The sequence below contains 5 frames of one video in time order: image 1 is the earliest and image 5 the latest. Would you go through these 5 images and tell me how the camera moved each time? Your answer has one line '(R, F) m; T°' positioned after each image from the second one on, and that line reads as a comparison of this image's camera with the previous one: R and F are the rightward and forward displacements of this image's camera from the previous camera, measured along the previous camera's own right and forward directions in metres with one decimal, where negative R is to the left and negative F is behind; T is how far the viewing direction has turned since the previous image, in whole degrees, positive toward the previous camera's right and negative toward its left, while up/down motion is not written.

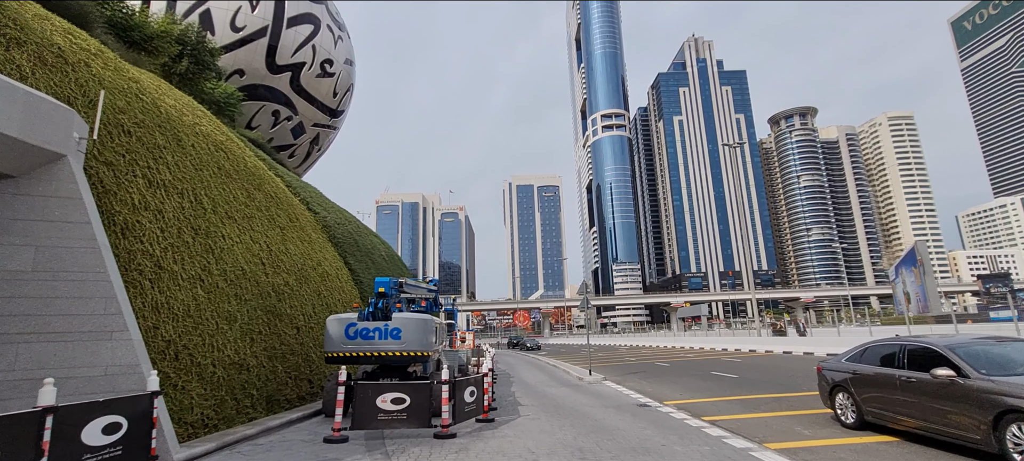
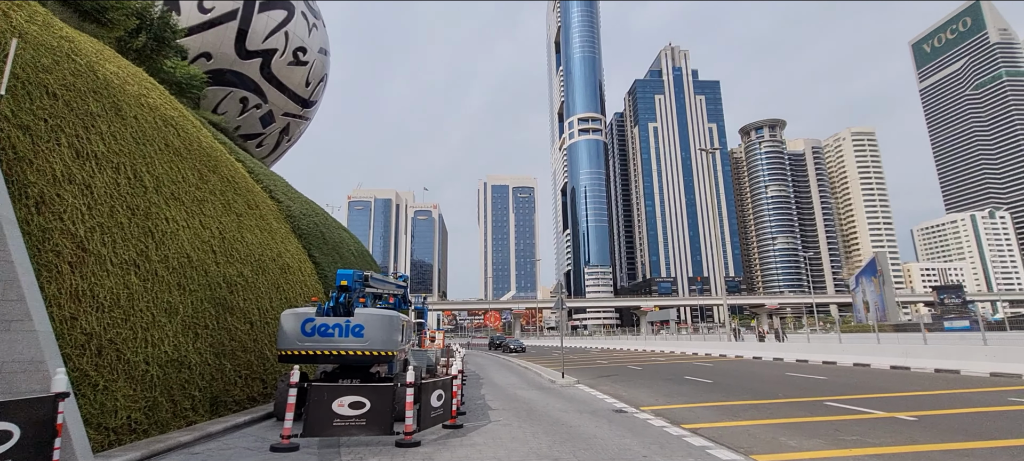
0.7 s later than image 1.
(0.0, +0.6) m; +3°
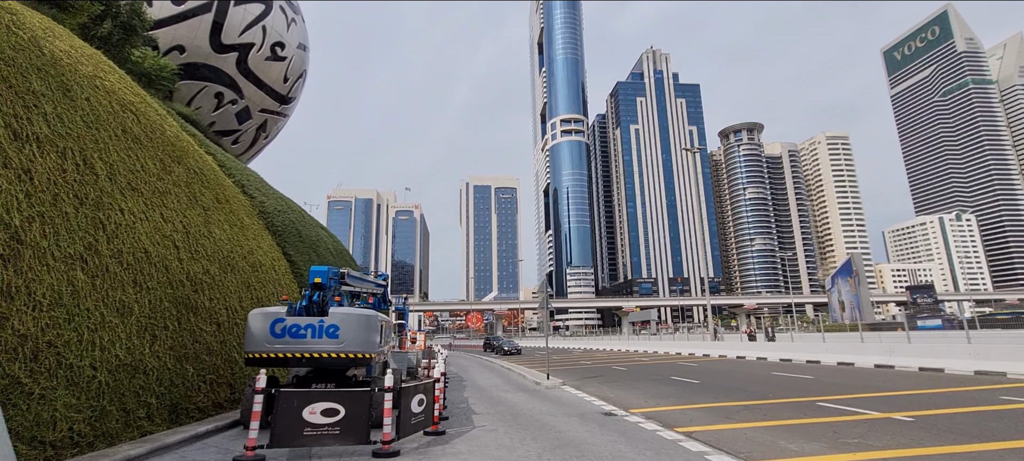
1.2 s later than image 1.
(-0.1, +0.5) m; +2°
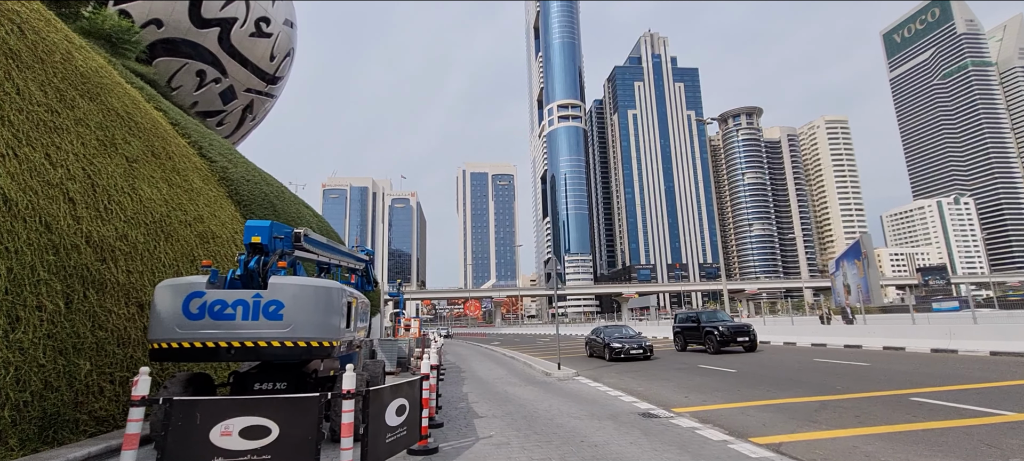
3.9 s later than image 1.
(-0.2, +2.4) m; 0°
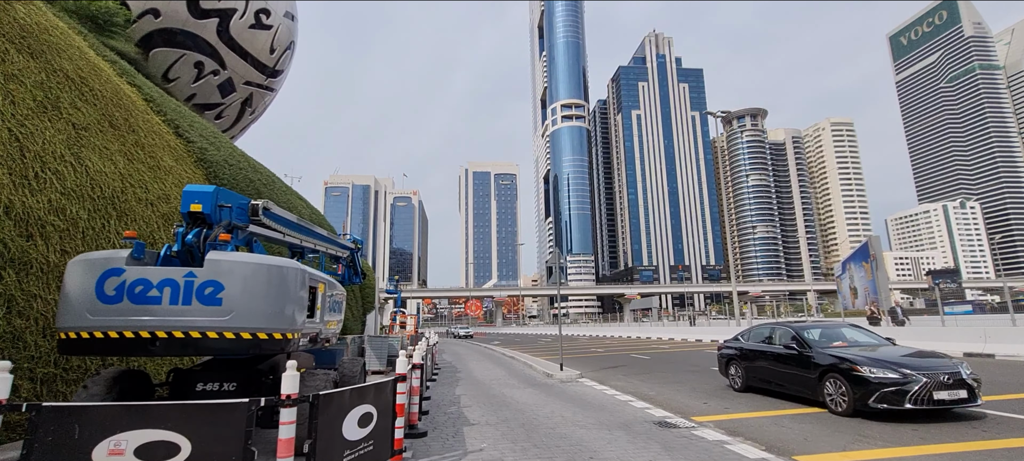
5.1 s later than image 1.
(+0.1, +1.1) m; 0°
